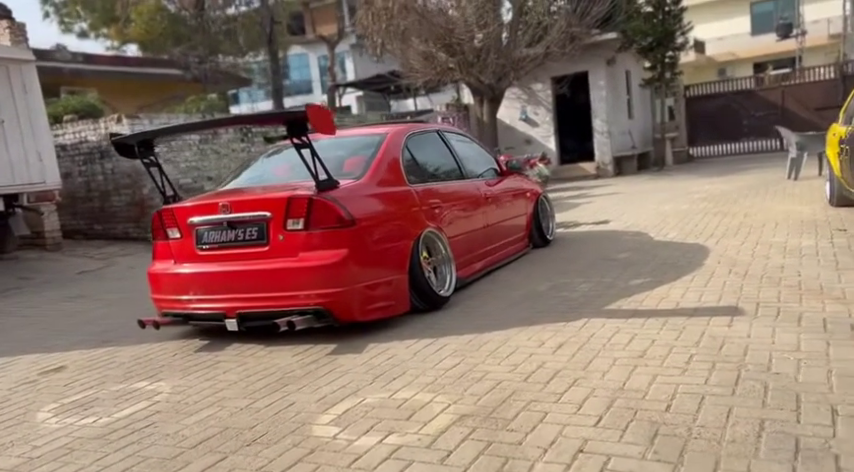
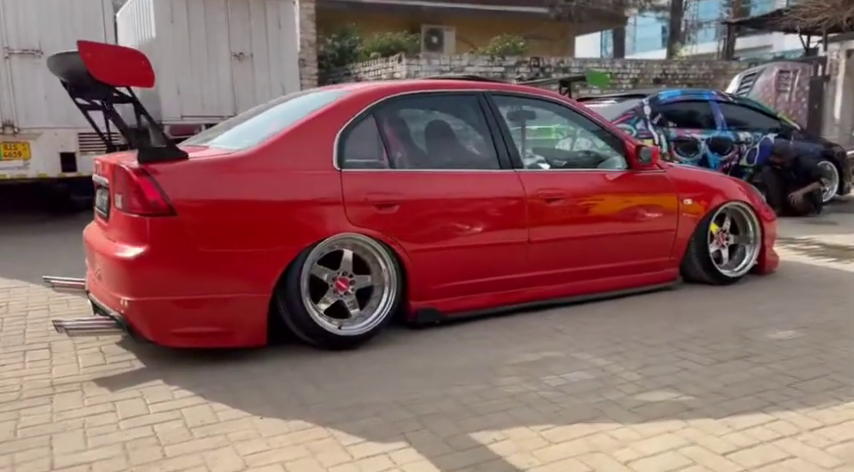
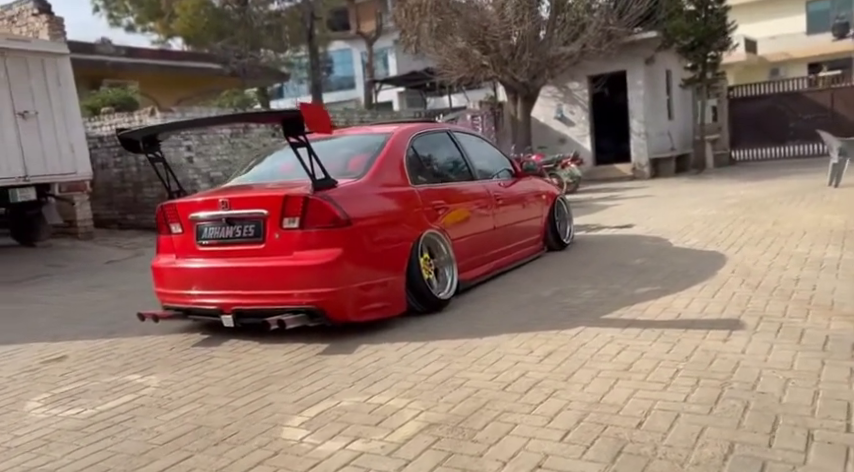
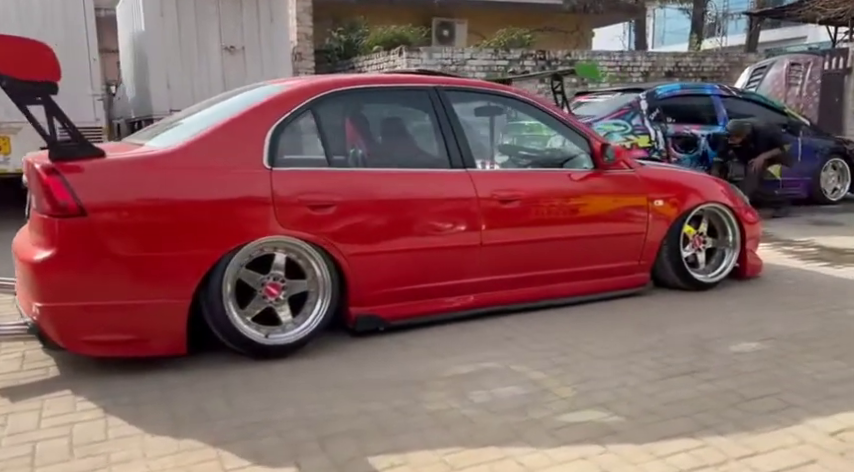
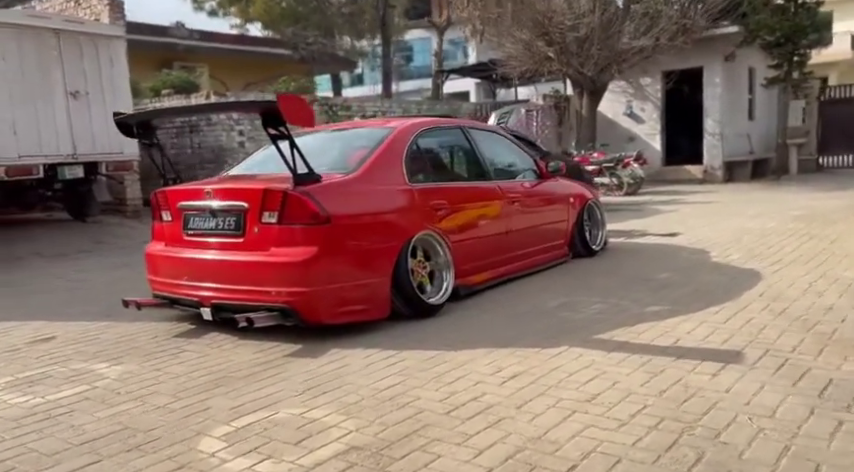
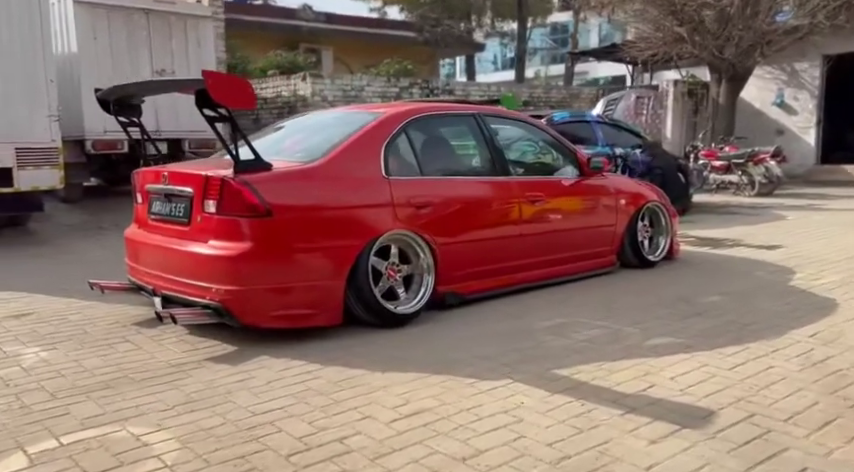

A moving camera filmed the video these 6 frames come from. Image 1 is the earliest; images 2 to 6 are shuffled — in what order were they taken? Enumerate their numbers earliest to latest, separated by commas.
3, 5, 6, 2, 4
